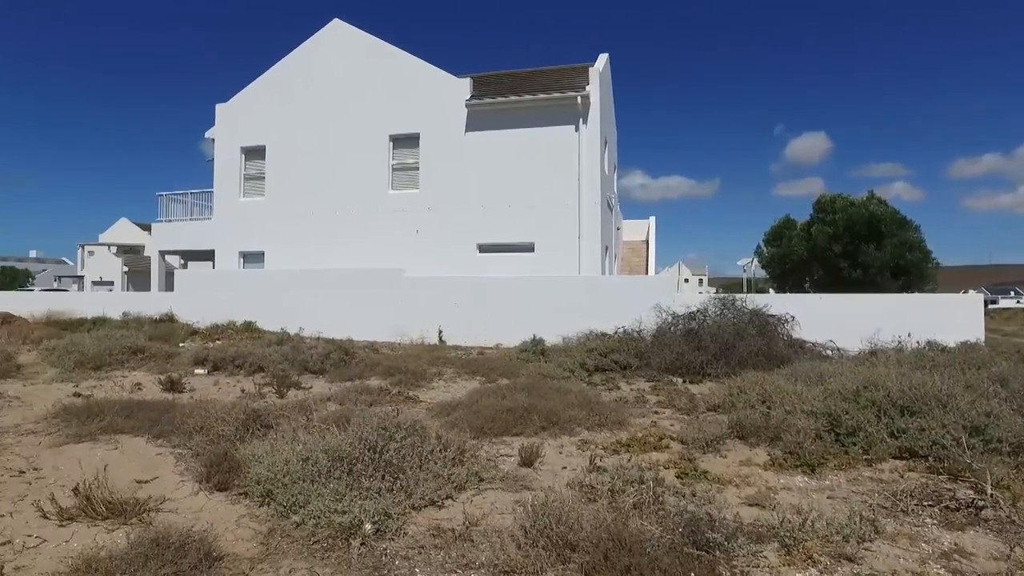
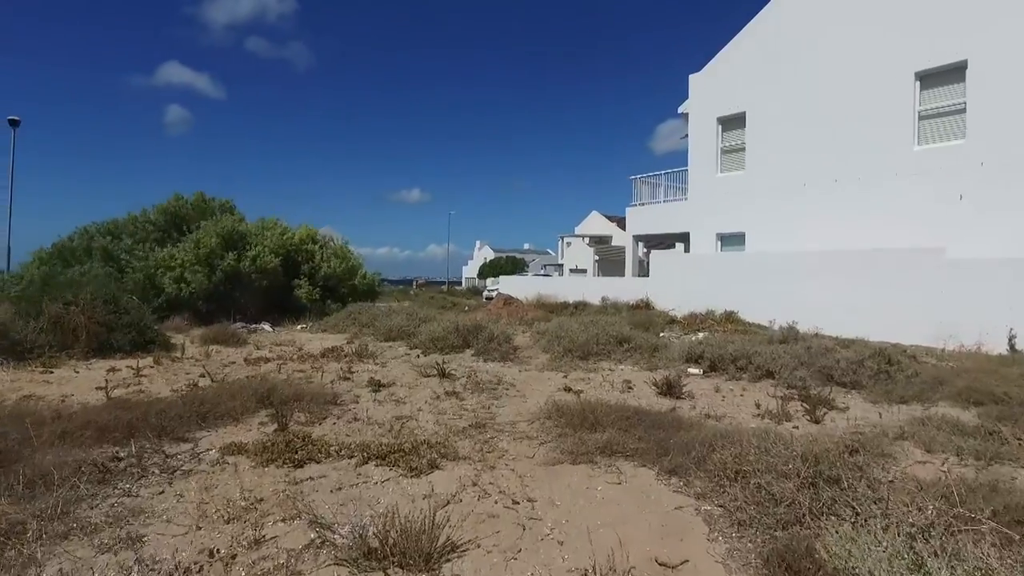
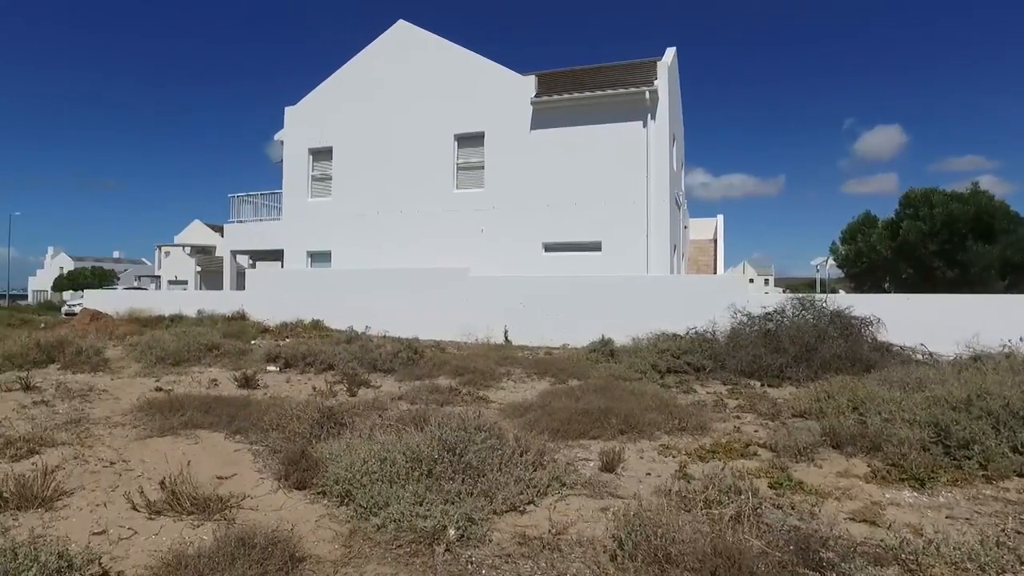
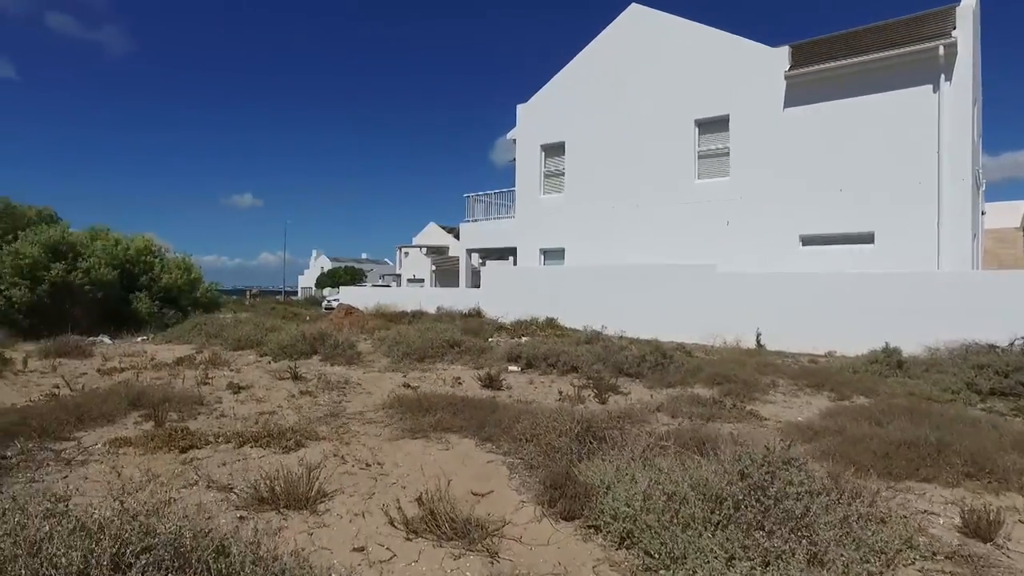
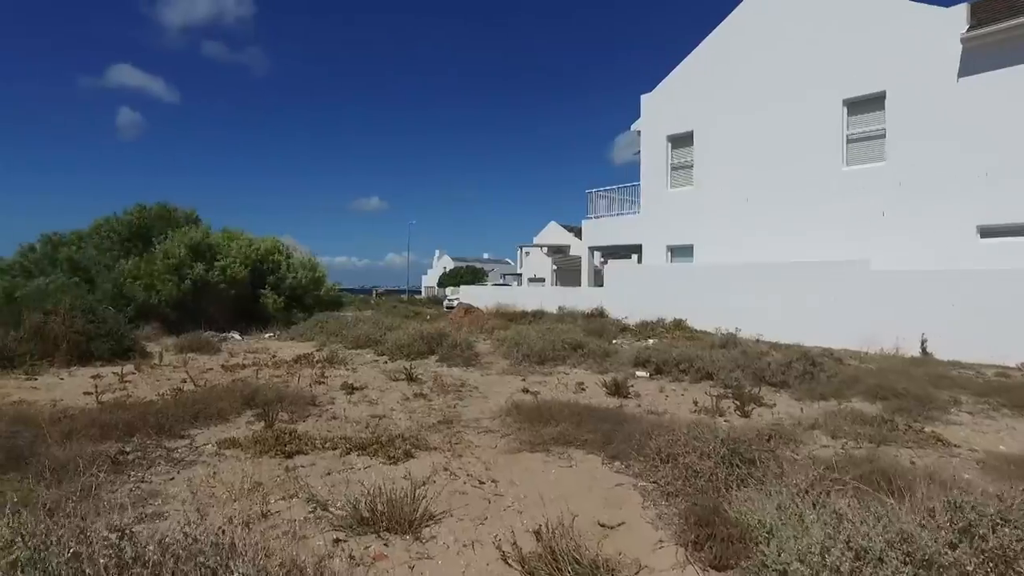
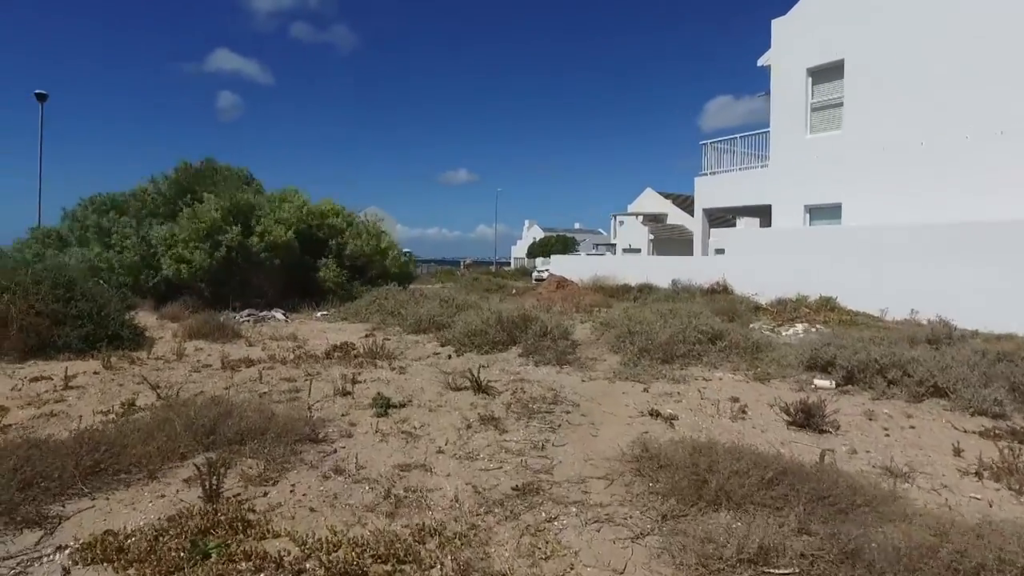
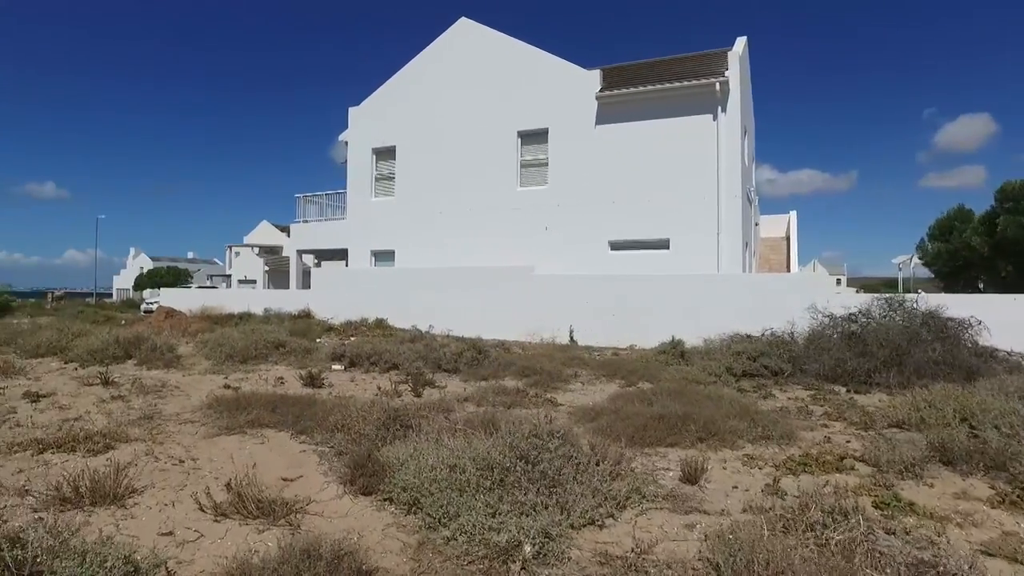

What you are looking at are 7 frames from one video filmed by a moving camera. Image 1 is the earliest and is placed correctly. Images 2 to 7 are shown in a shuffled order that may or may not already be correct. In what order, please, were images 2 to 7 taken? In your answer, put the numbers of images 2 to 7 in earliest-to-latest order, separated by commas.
3, 7, 4, 5, 2, 6
